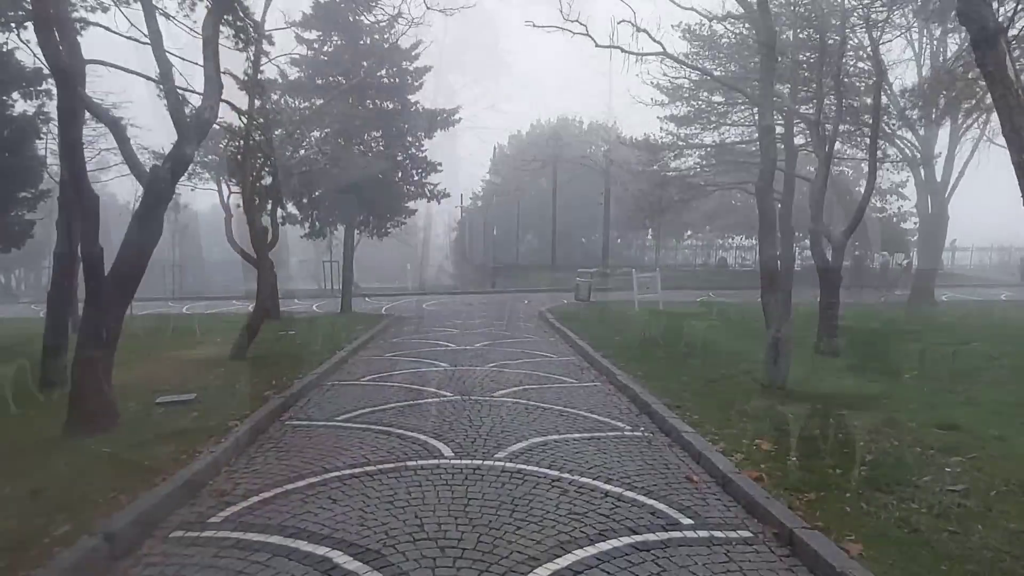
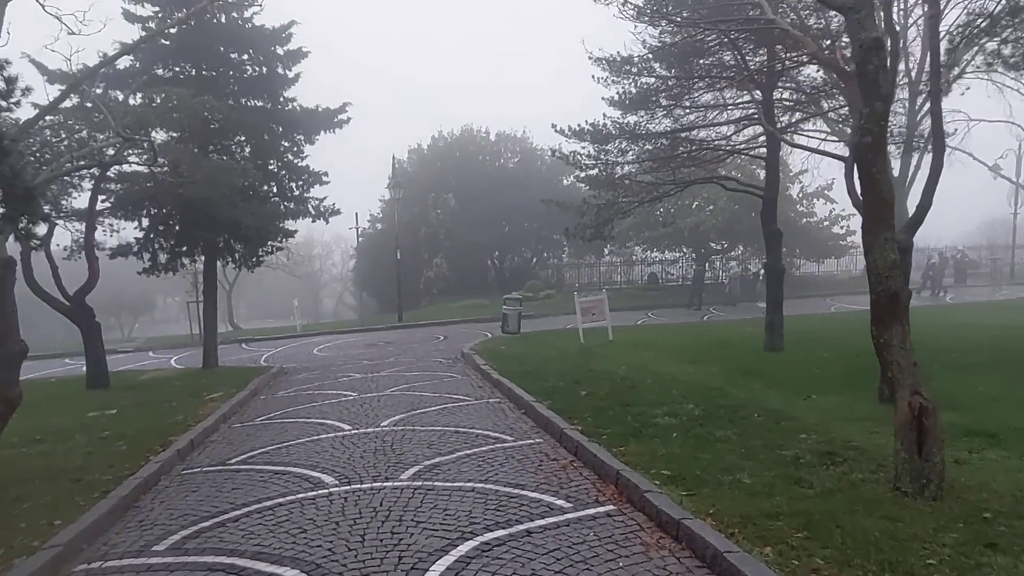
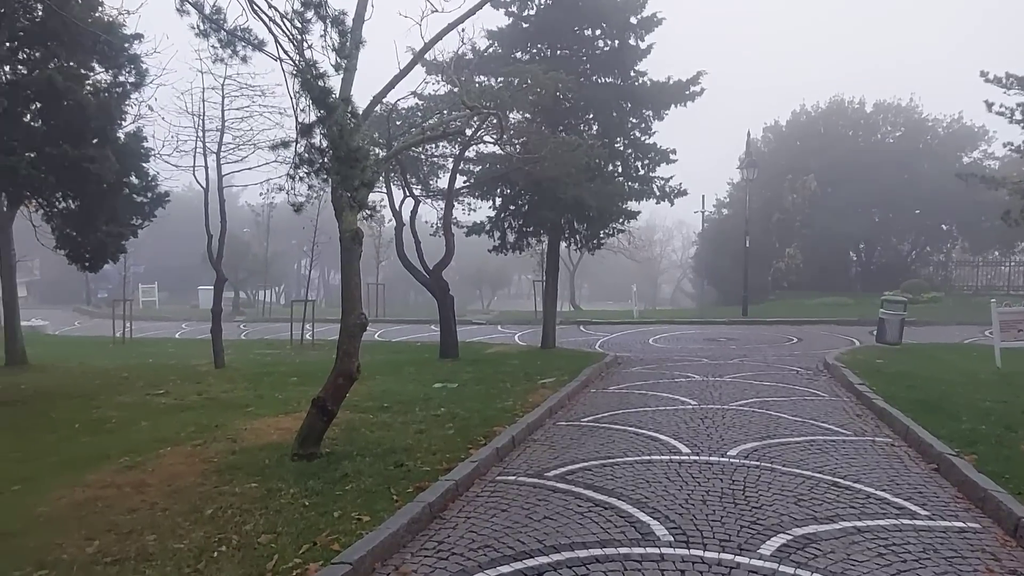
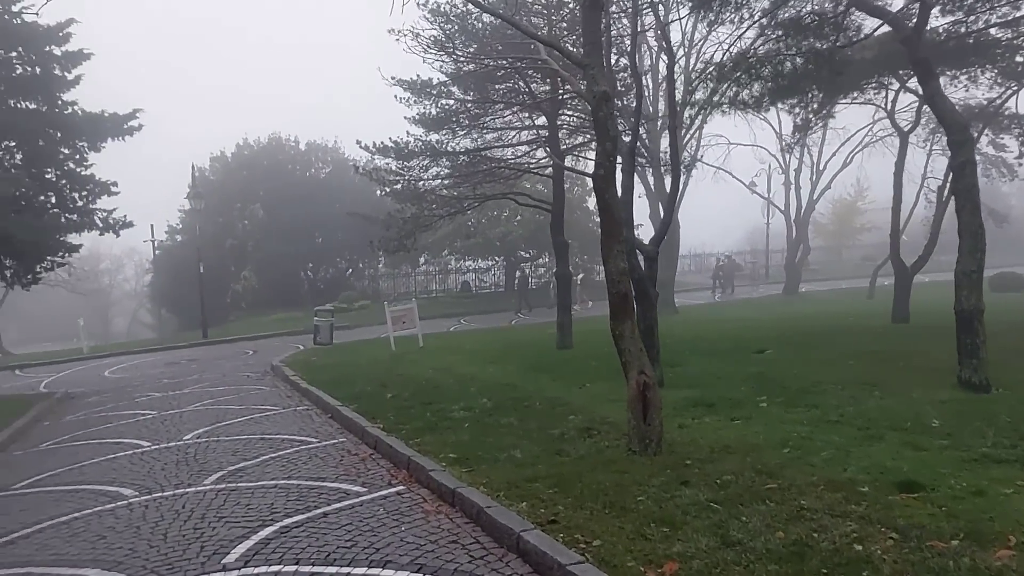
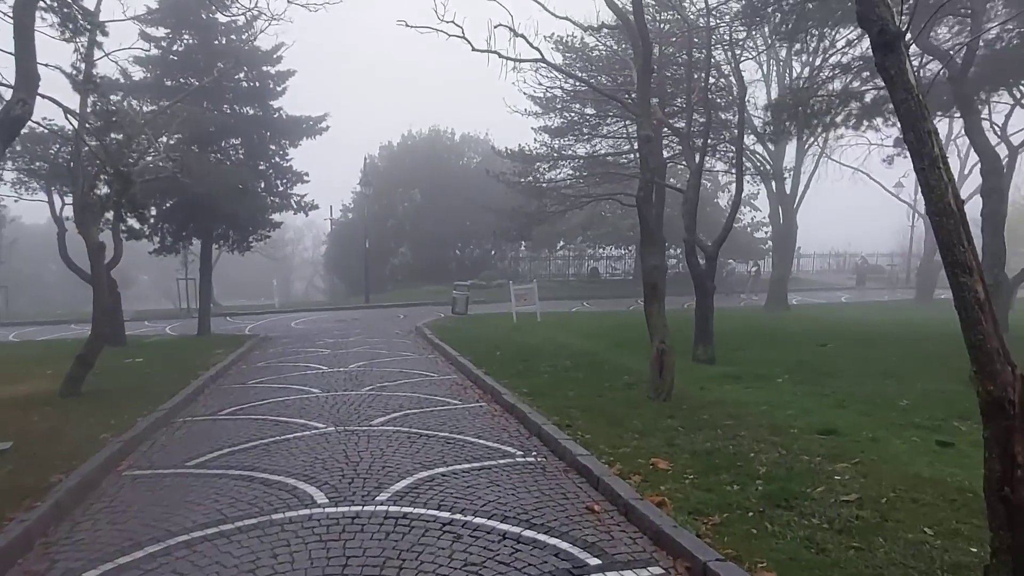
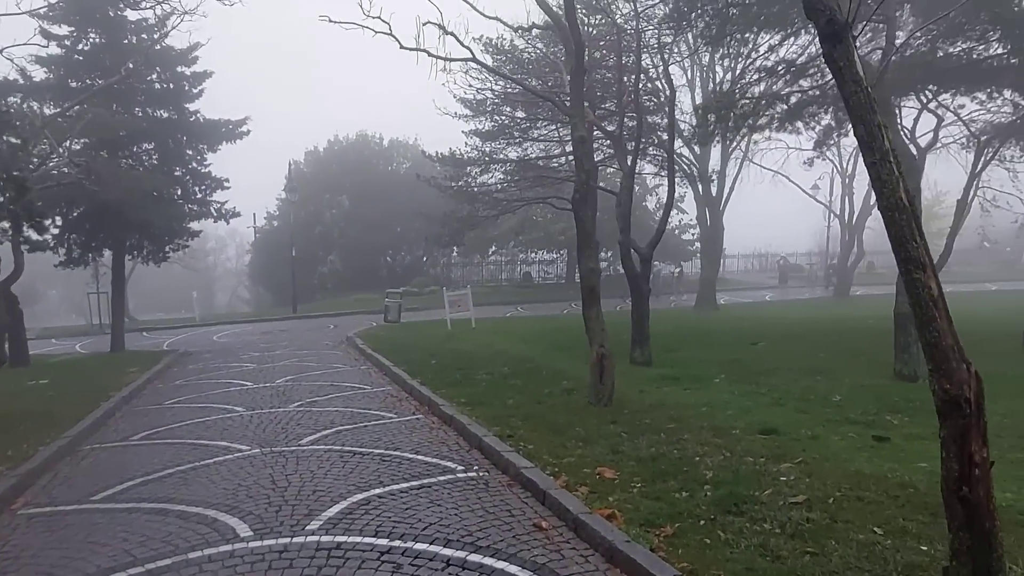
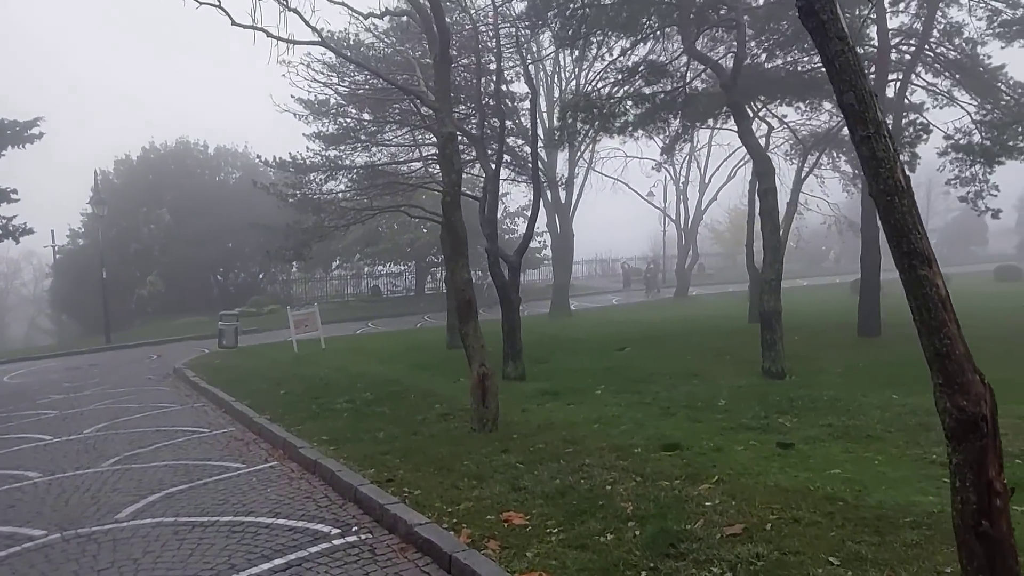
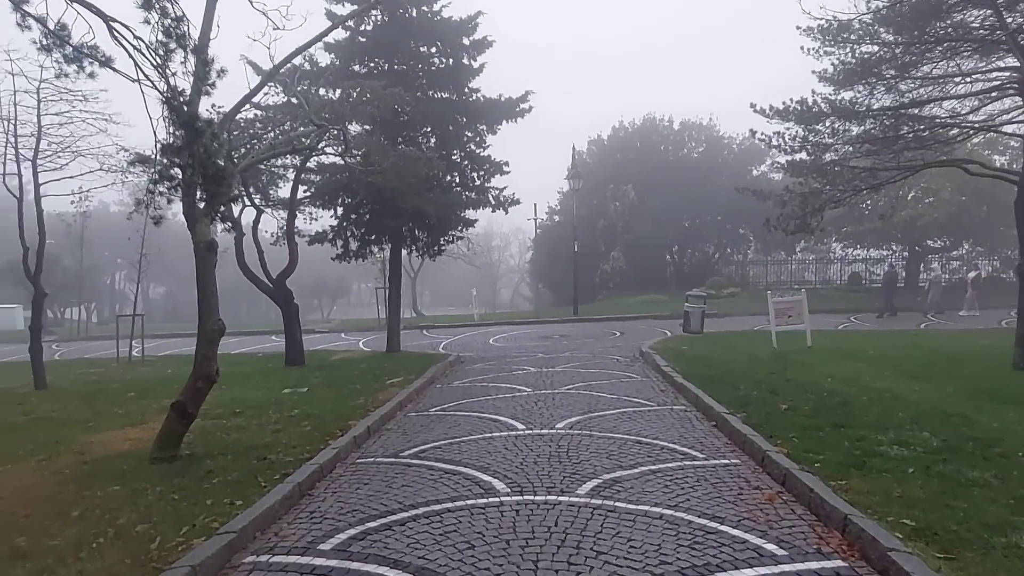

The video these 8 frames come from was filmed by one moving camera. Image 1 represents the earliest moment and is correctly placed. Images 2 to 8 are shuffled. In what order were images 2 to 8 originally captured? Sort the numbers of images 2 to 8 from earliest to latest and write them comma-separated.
5, 6, 7, 4, 2, 8, 3
